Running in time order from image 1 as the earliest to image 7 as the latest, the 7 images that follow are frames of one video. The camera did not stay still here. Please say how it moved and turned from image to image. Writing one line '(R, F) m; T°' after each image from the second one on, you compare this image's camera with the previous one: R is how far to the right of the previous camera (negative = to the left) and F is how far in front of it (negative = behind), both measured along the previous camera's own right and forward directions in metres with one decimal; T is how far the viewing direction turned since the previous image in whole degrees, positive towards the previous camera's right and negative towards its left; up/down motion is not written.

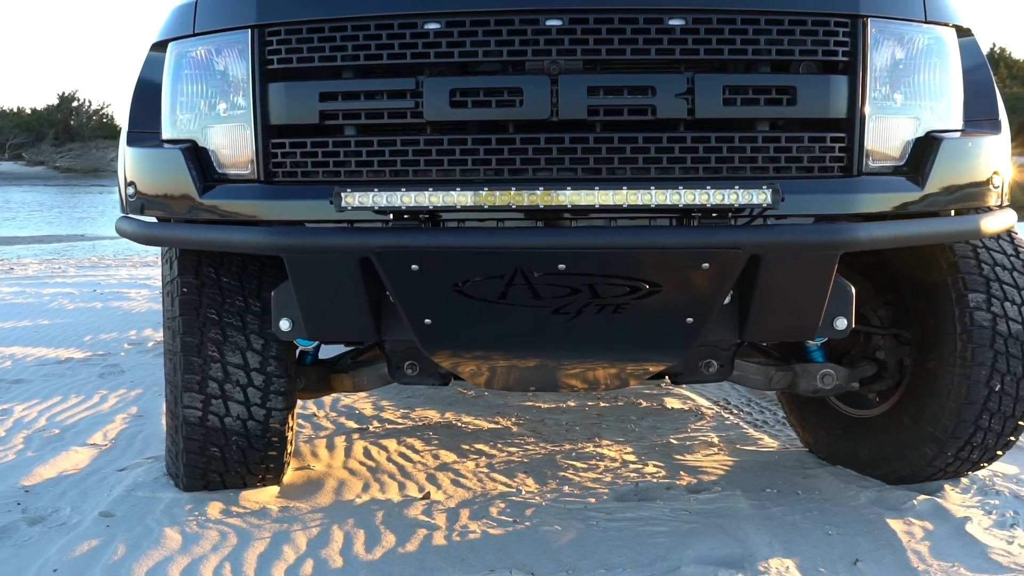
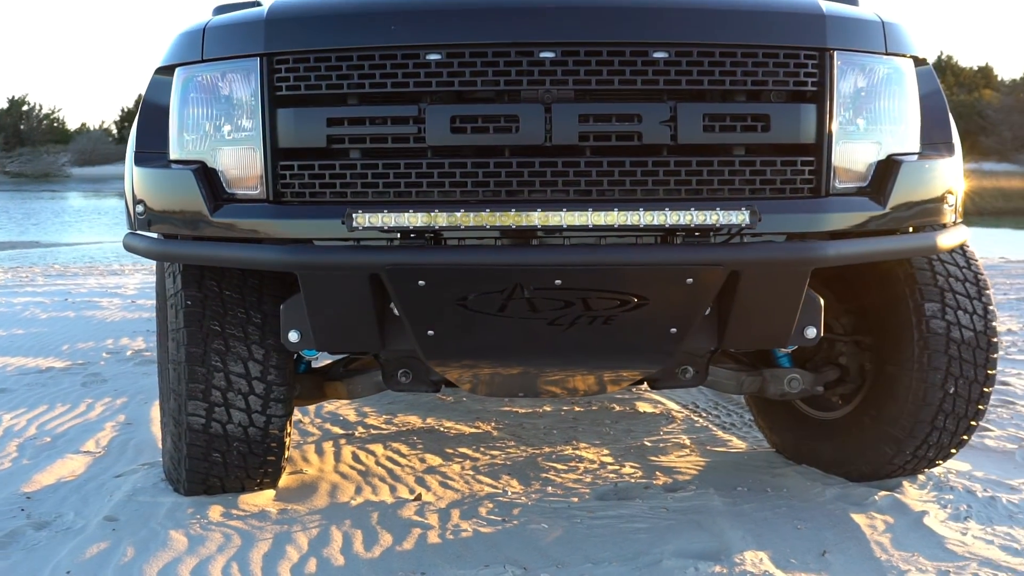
(-0.1, -0.1) m; +2°
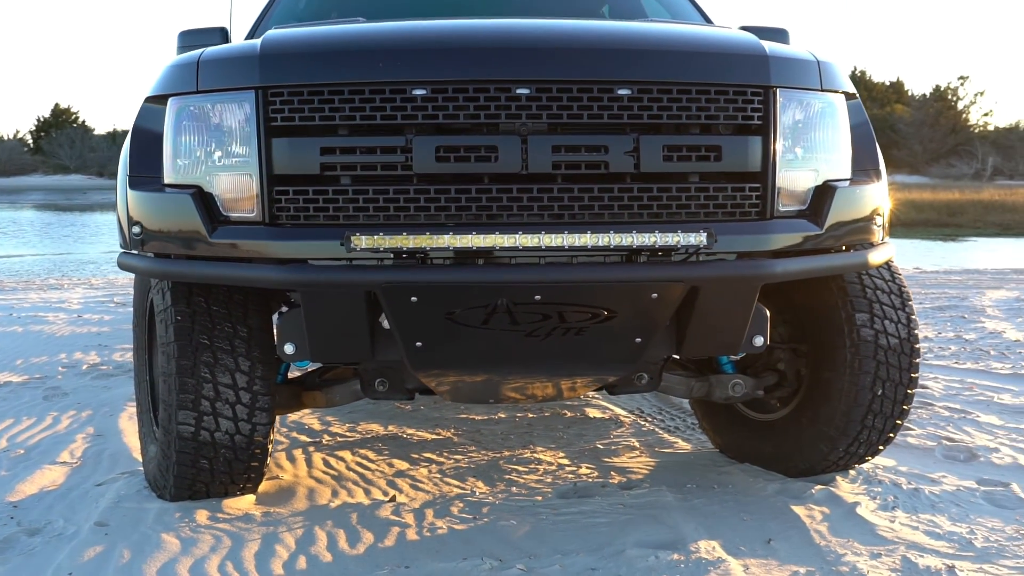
(-0.1, -0.2) m; +4°
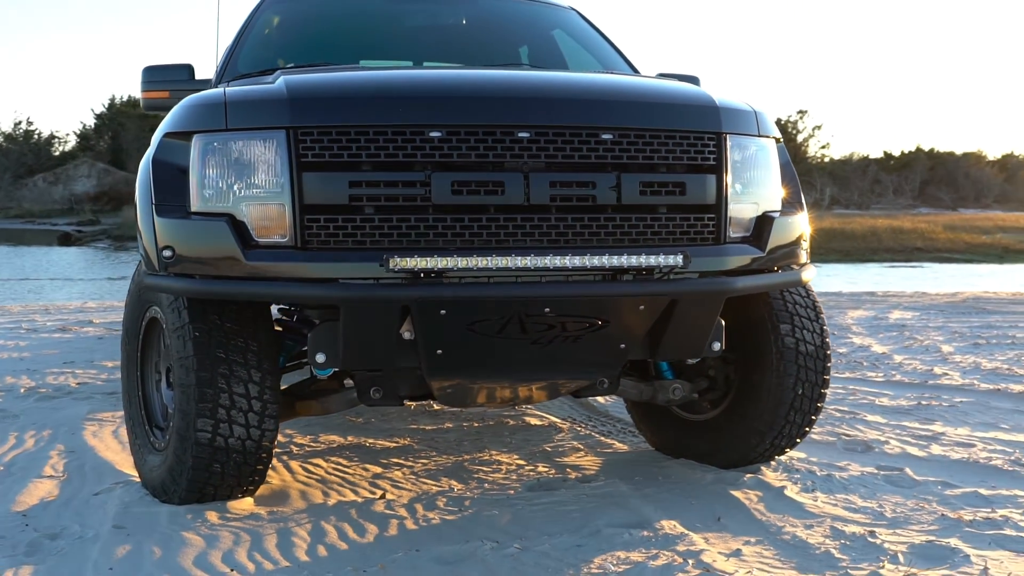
(-0.4, -0.4) m; +7°
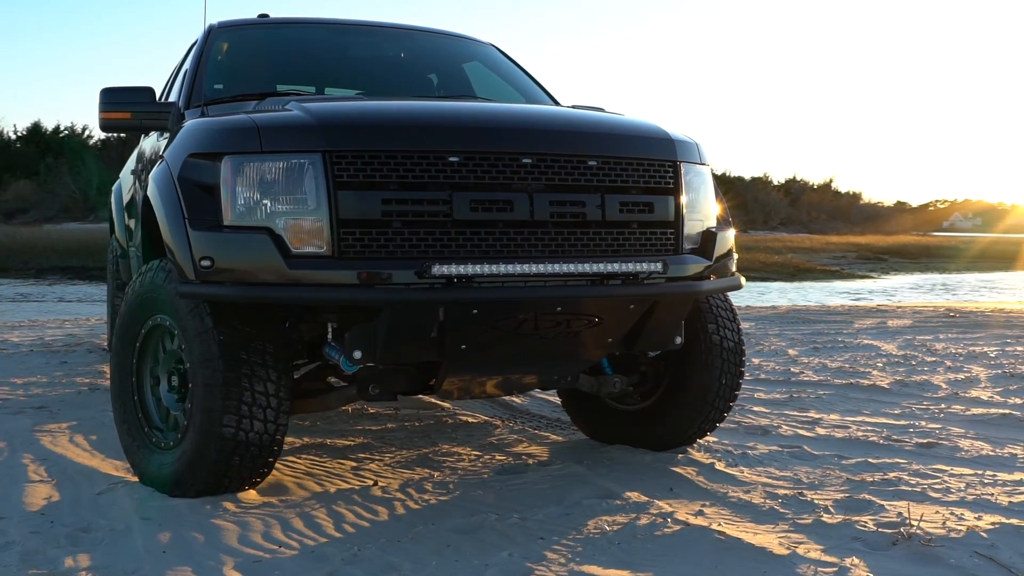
(-0.6, -0.4) m; +10°
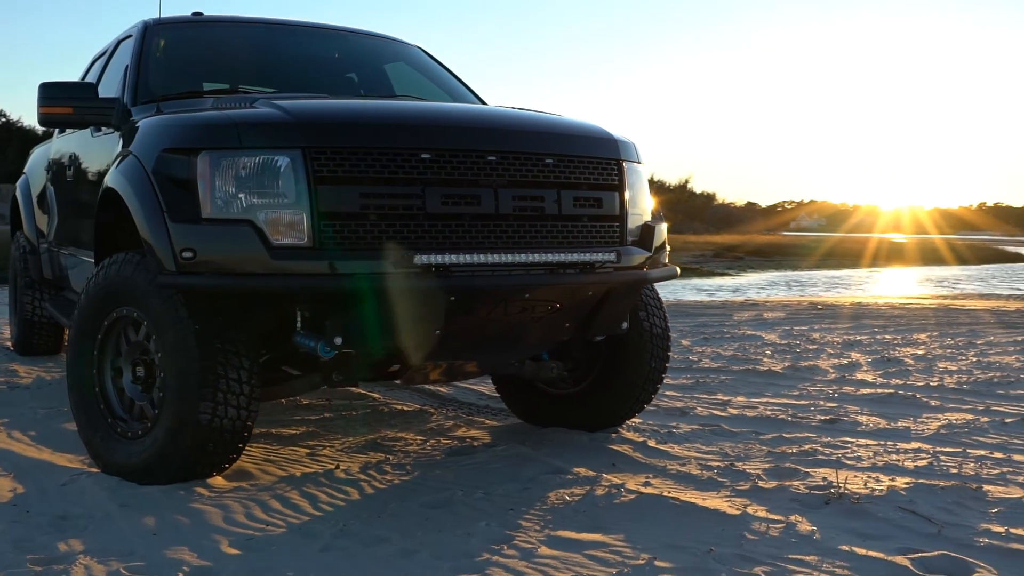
(-0.3, -0.2) m; +7°
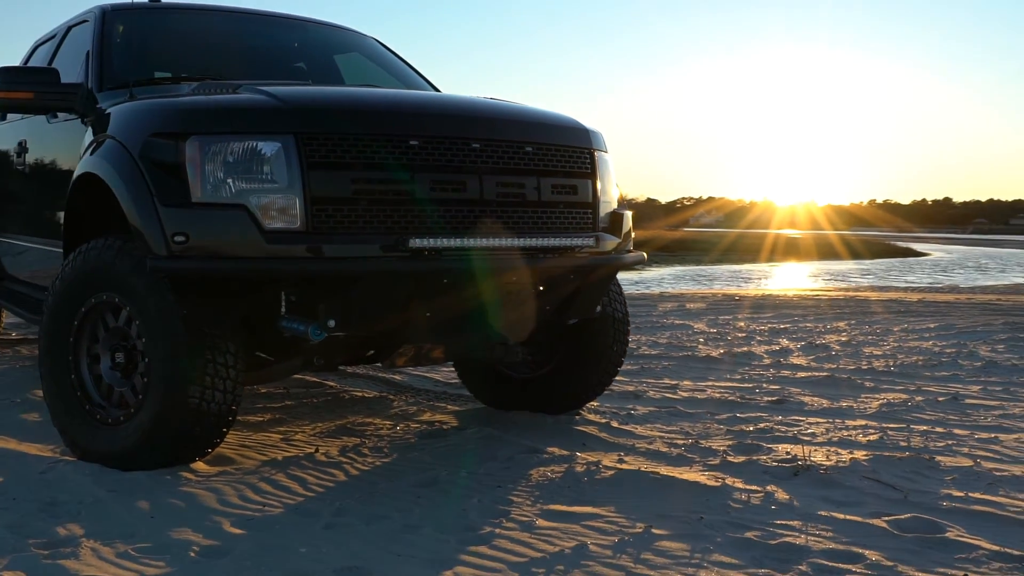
(-0.3, -0.1) m; +5°
